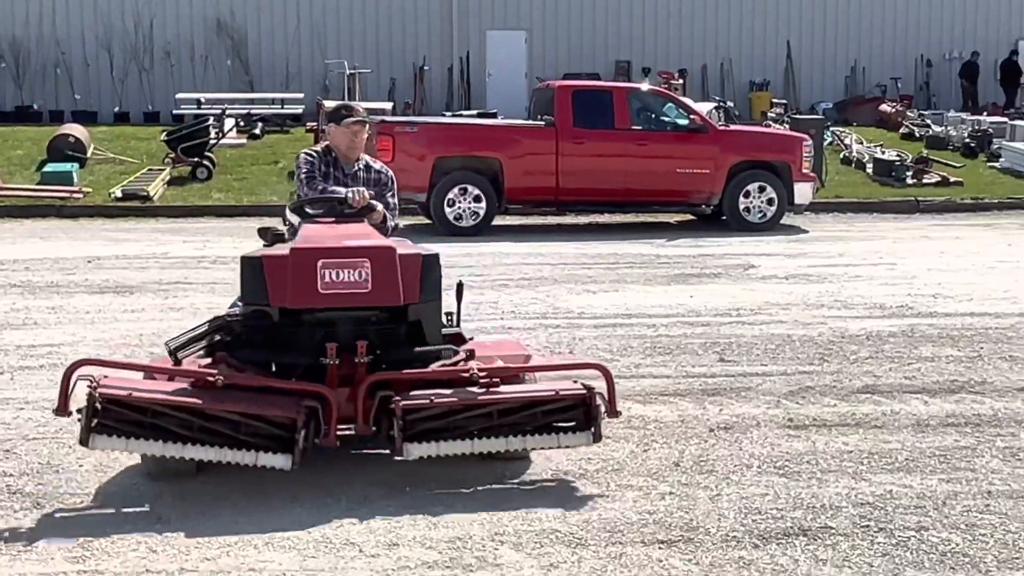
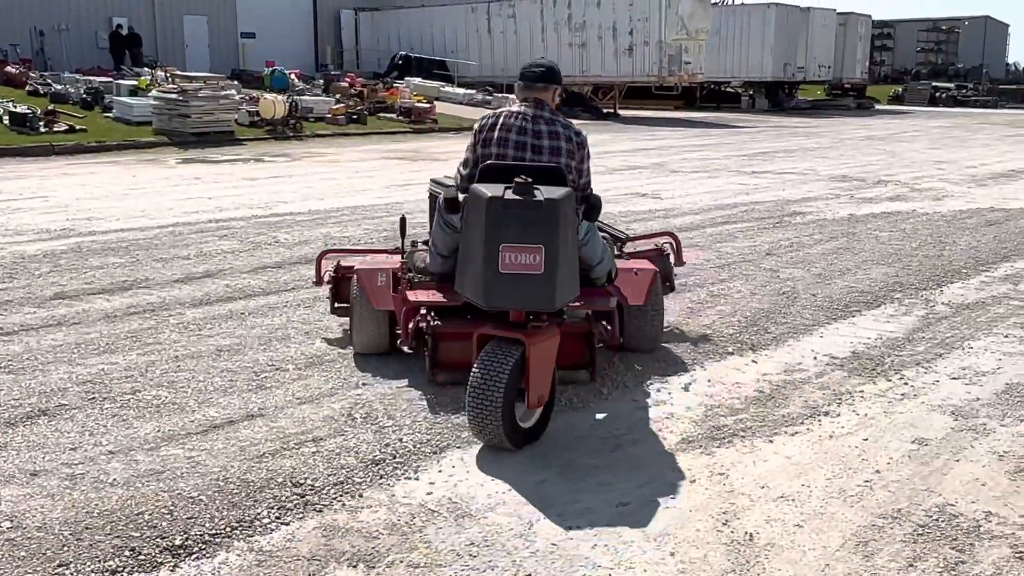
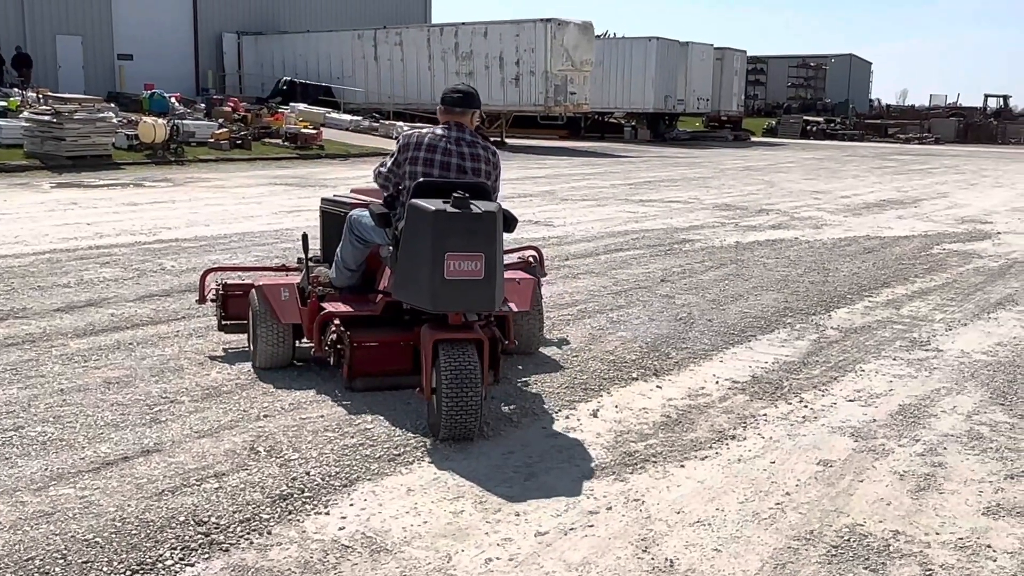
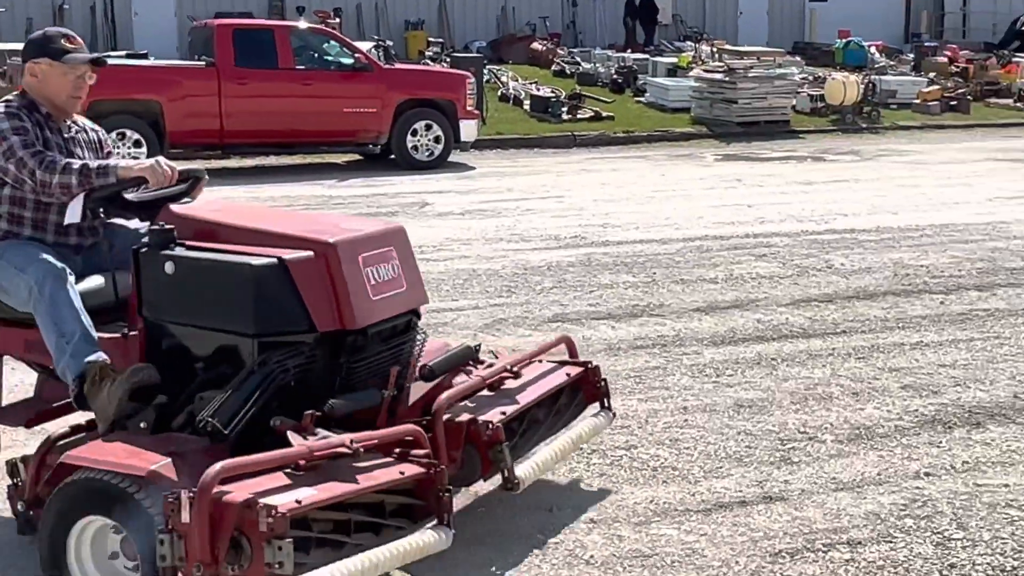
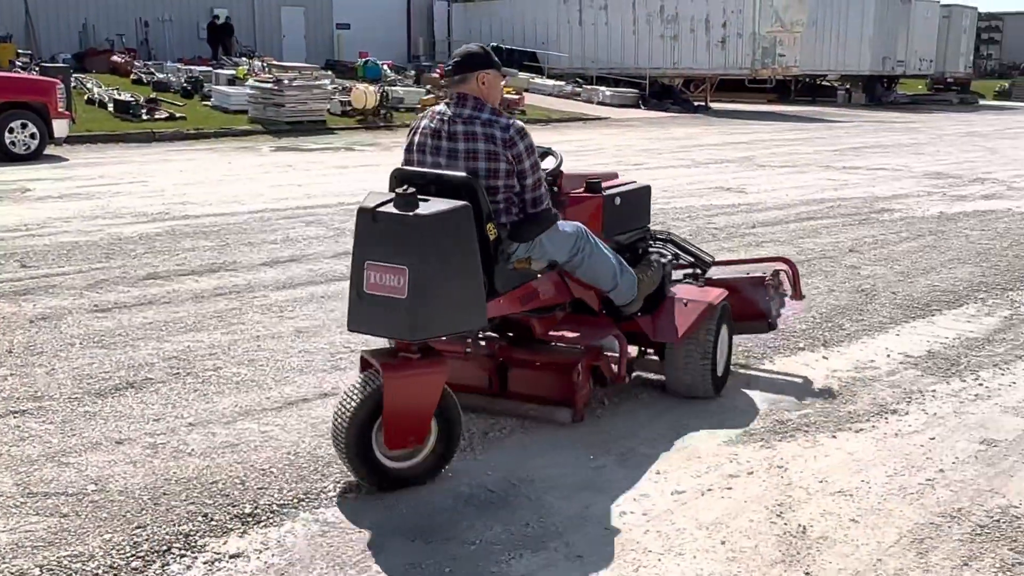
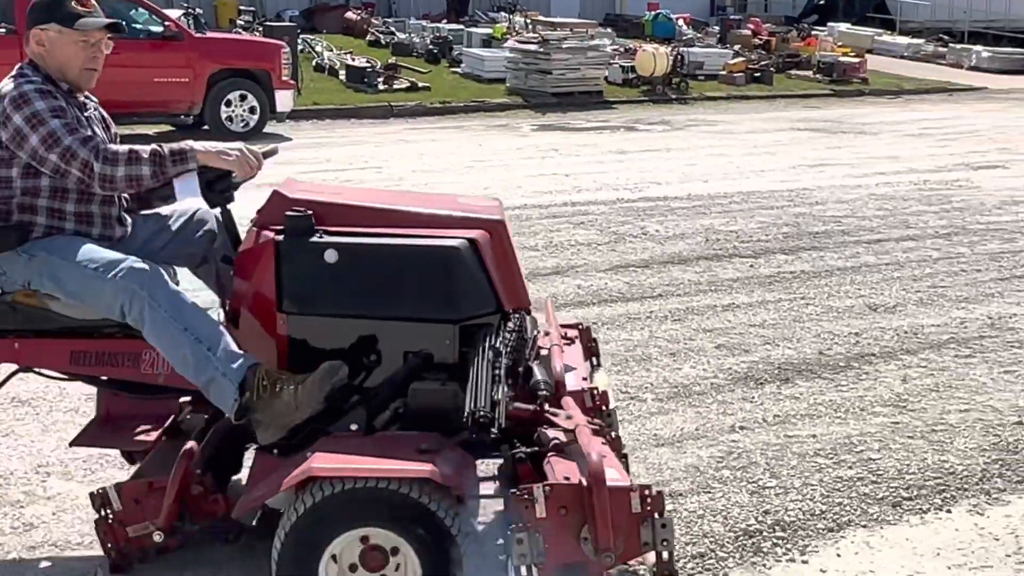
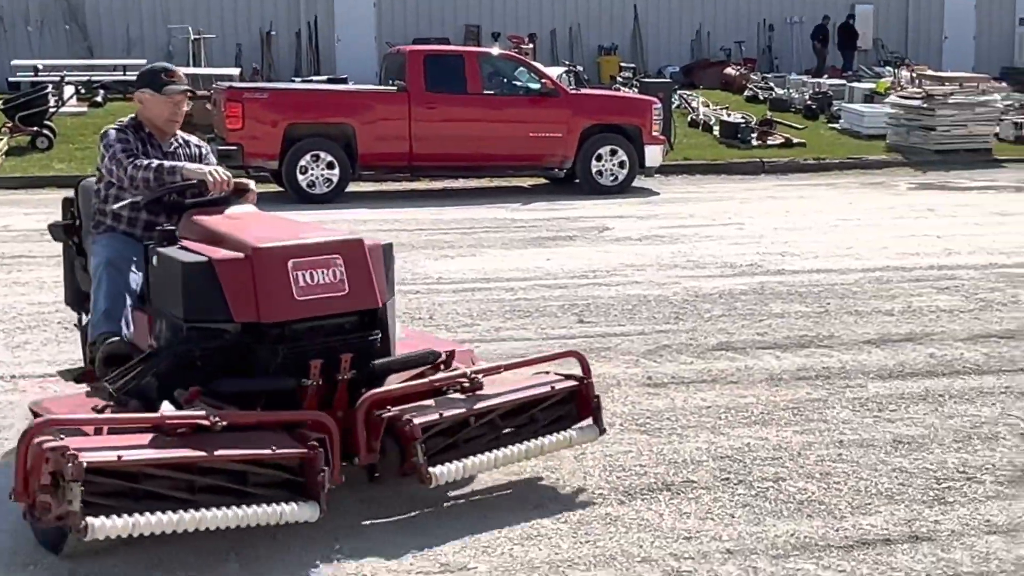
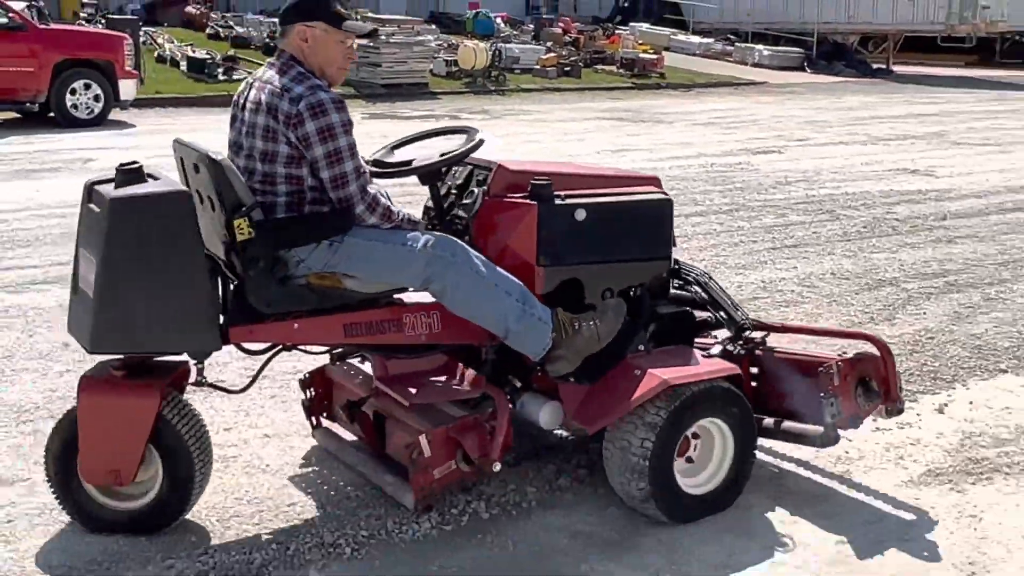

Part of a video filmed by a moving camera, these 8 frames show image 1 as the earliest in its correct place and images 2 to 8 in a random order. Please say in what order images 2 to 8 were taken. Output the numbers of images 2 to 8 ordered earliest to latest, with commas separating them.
7, 4, 6, 8, 5, 2, 3
